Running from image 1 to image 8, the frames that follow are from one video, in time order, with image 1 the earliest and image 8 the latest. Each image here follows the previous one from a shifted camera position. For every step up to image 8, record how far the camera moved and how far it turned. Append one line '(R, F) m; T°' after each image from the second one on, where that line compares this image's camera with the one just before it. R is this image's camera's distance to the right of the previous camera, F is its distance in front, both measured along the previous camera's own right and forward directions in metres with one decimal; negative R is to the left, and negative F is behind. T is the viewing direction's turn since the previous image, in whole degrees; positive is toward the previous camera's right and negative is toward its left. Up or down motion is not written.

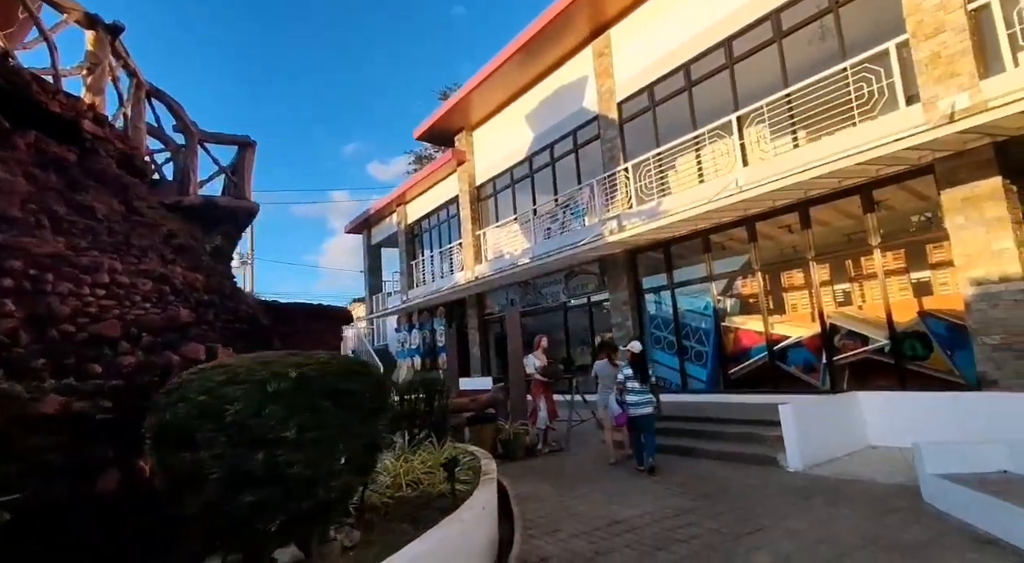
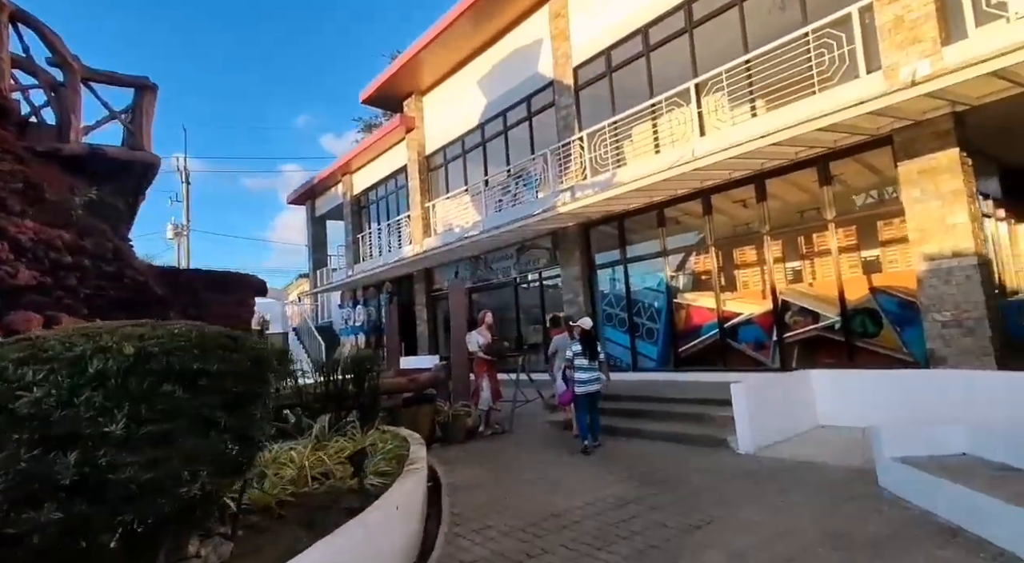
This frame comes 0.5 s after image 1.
(+0.2, +0.6) m; +4°
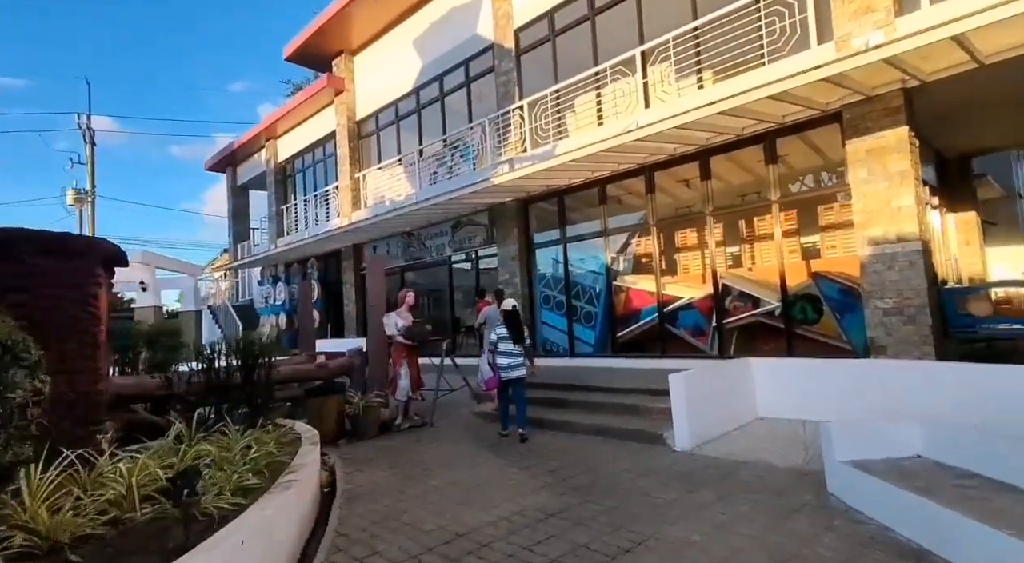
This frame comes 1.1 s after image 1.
(+0.3, +0.7) m; +5°
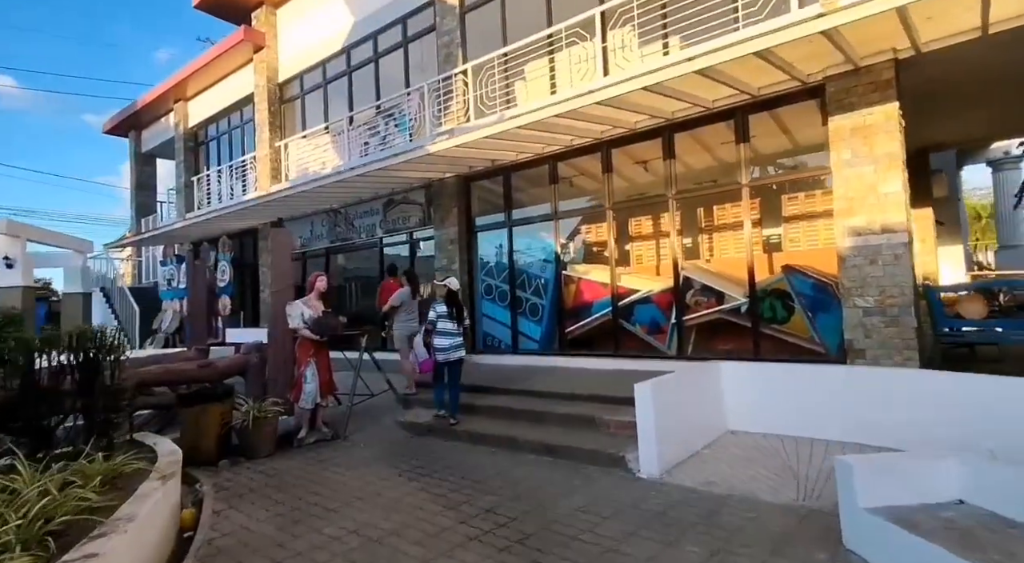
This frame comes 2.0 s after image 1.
(+0.1, +1.1) m; +6°
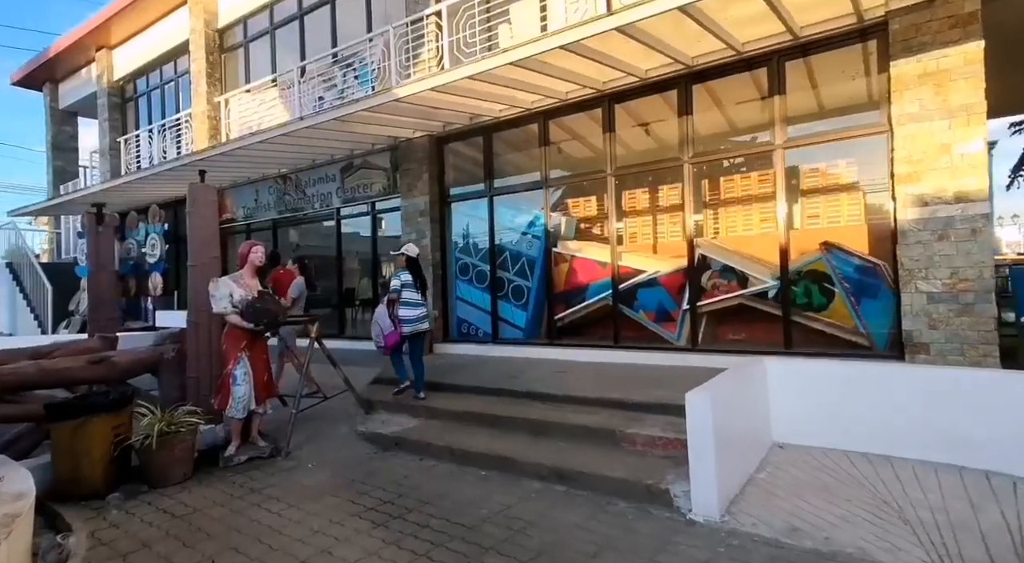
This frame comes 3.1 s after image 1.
(-0.3, +1.3) m; +4°
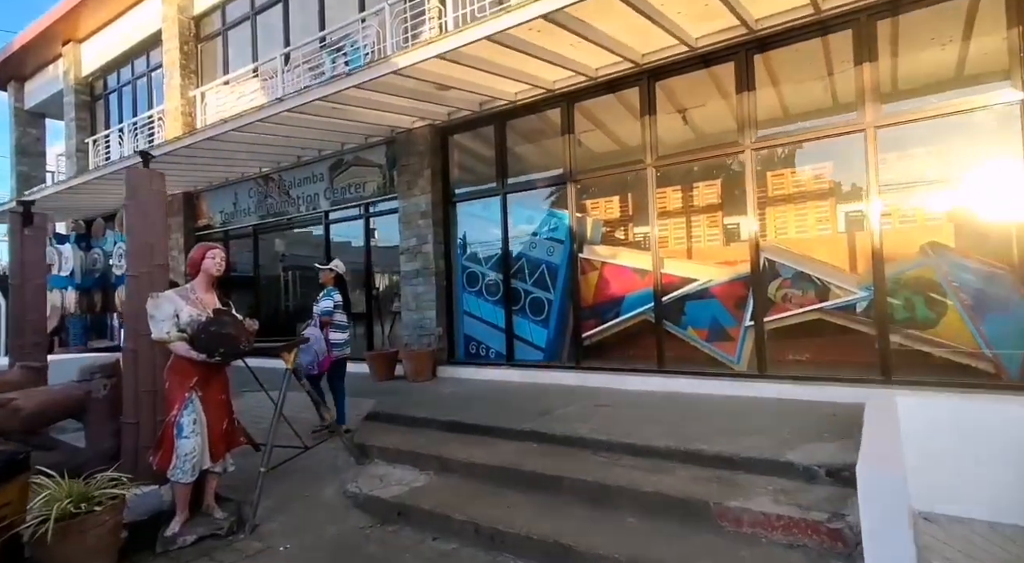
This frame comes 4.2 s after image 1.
(-0.3, +1.2) m; +1°
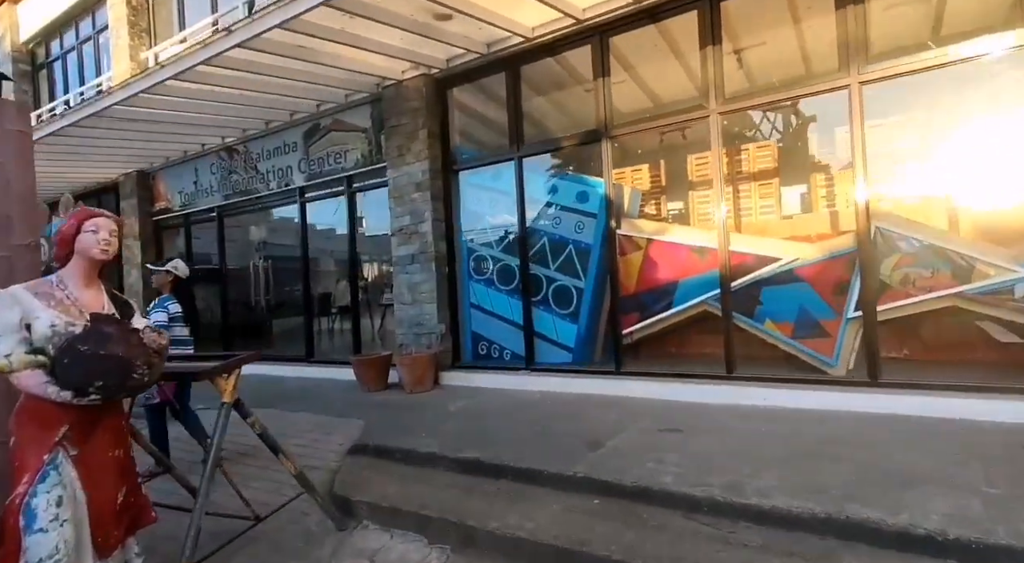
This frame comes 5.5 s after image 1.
(-0.3, +1.4) m; +1°
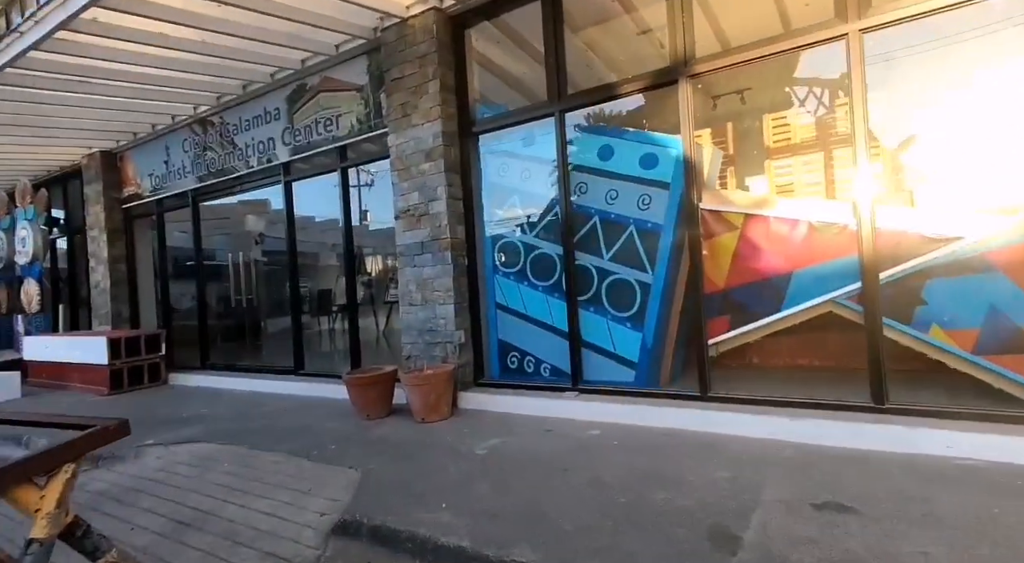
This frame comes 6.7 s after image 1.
(-0.3, +1.4) m; -1°
